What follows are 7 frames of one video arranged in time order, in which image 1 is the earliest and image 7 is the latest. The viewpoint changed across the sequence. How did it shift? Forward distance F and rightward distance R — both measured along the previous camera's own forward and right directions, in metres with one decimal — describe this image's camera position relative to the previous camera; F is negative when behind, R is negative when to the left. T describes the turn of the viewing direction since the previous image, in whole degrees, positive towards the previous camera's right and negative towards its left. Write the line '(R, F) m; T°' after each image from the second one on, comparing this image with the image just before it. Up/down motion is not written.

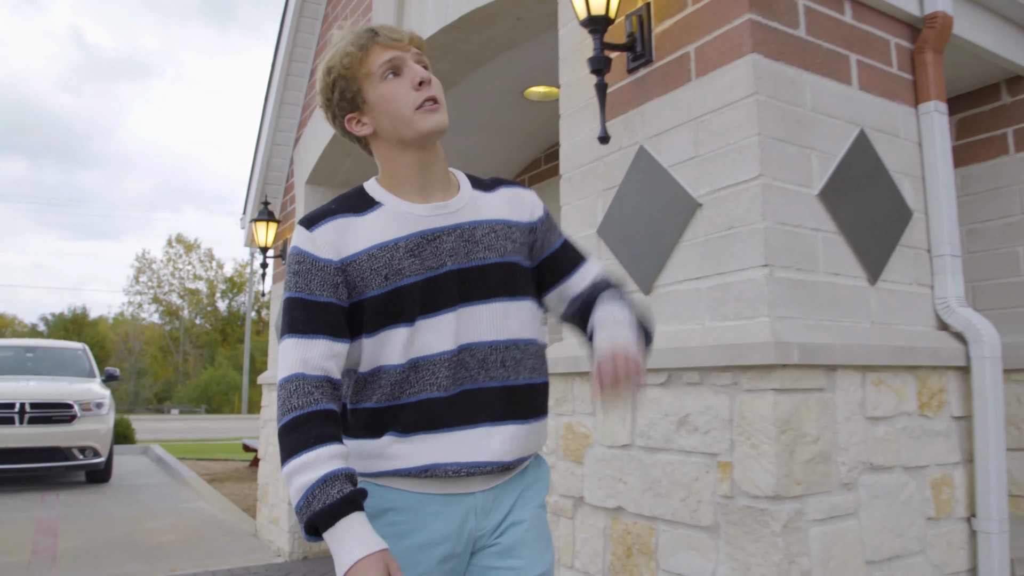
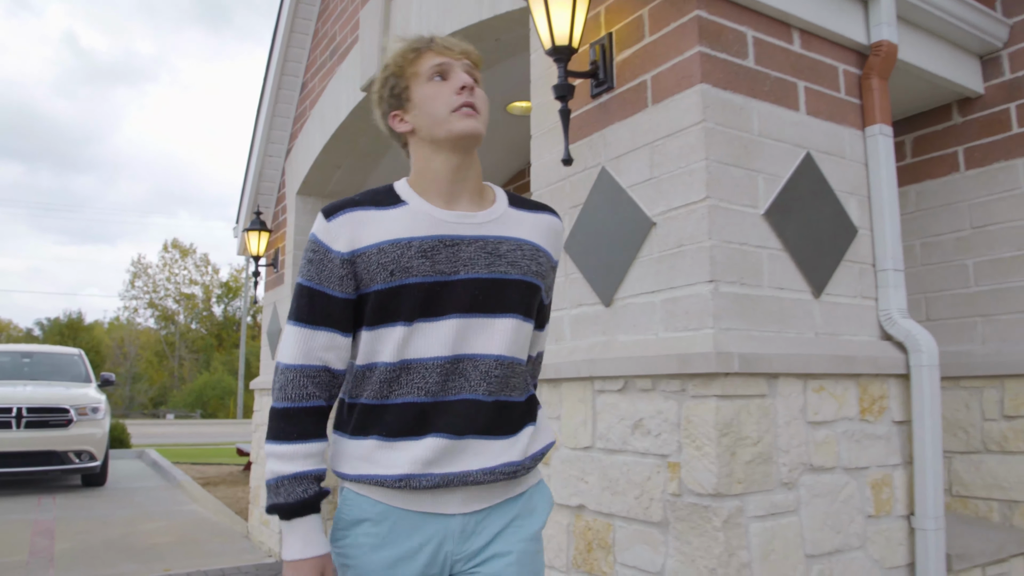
(+0.1, -0.2) m; 0°
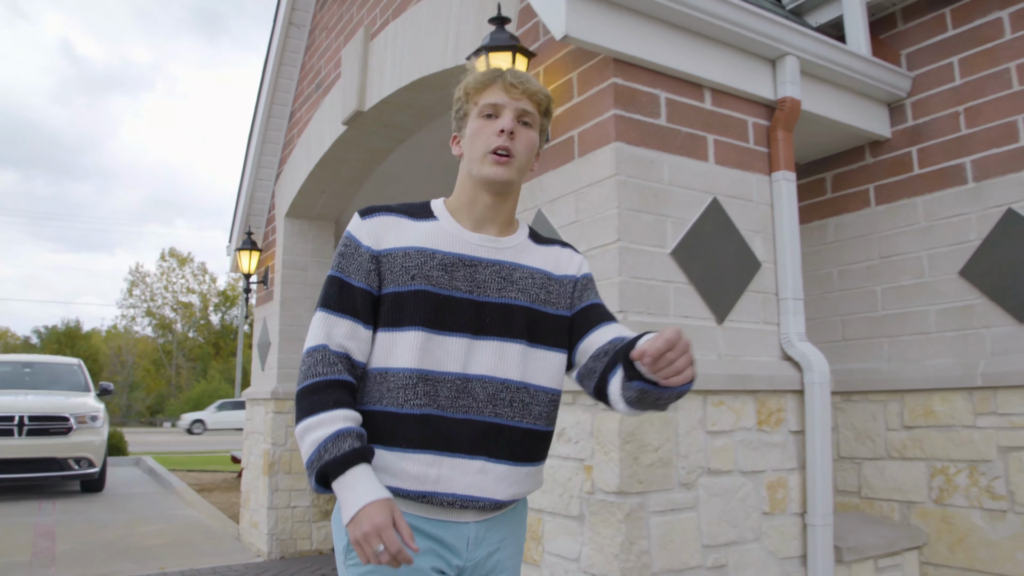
(+0.2, -0.4) m; 0°
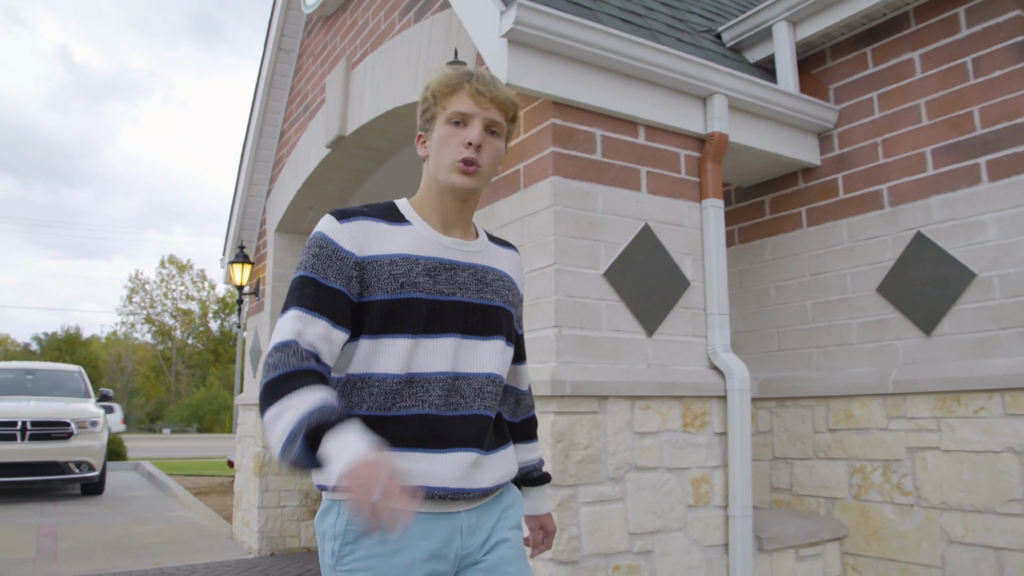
(+0.3, -0.4) m; 0°
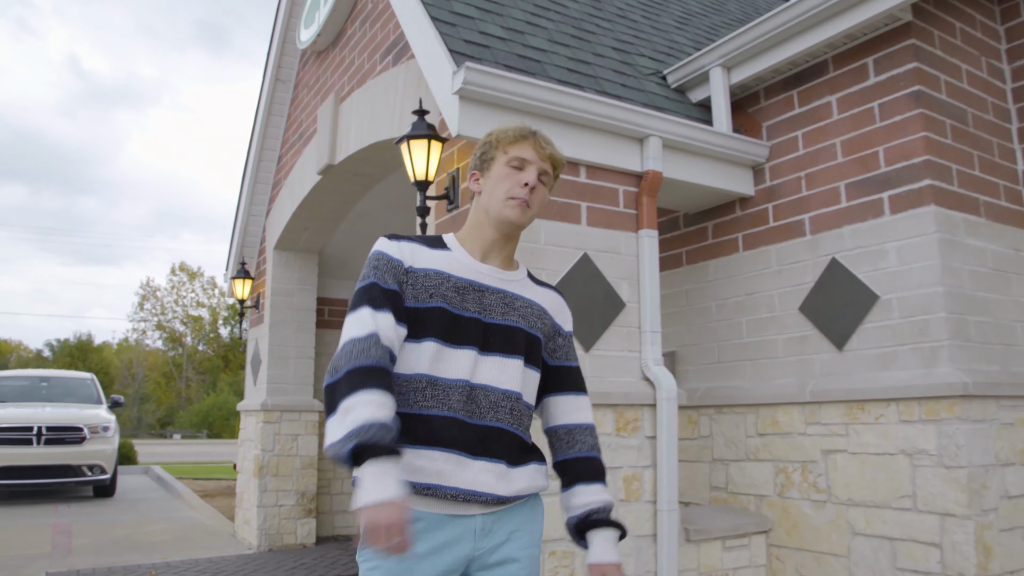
(+0.3, -0.5) m; -1°
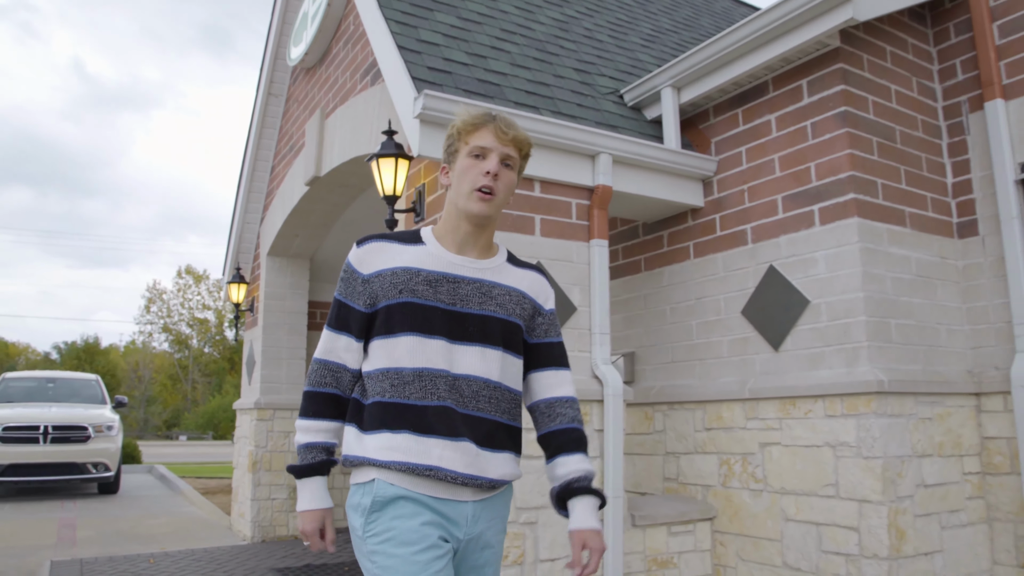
(+0.3, -0.3) m; -1°
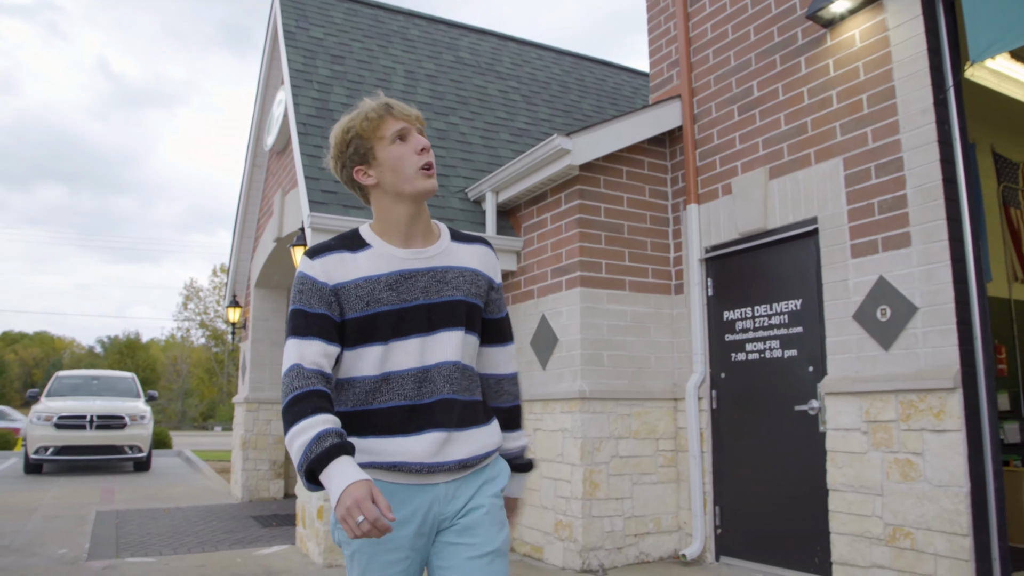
(+1.8, -2.3) m; -3°
